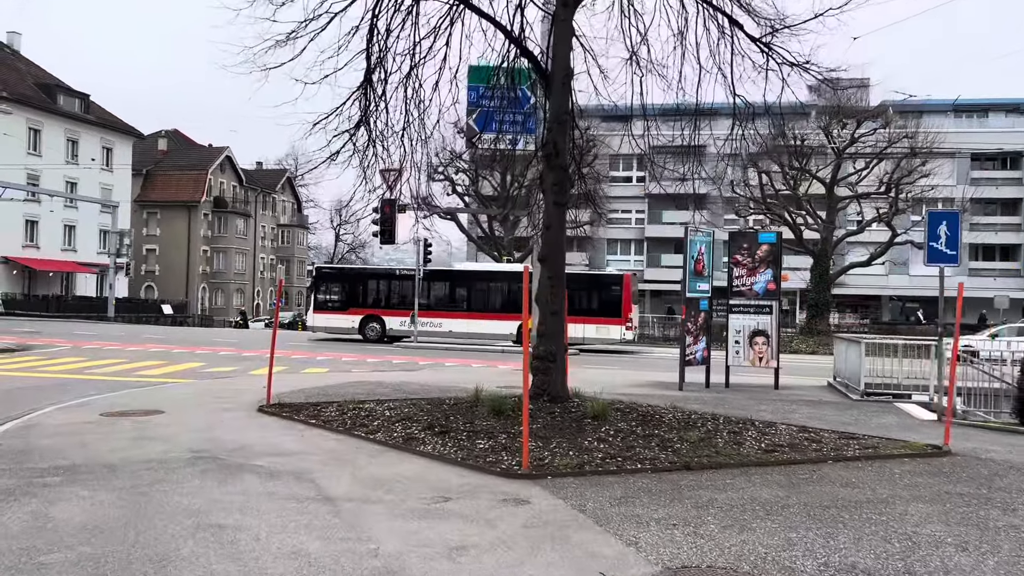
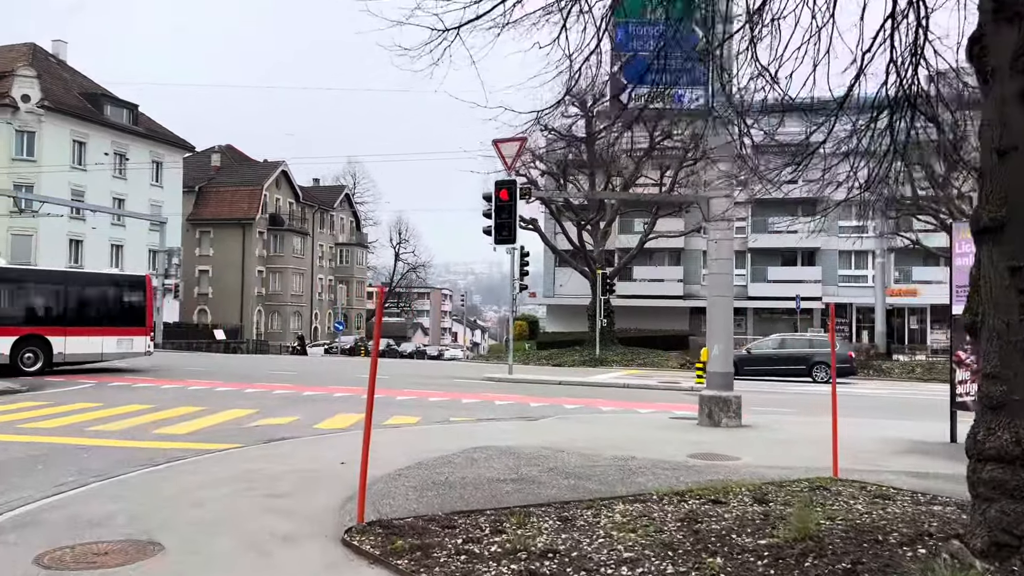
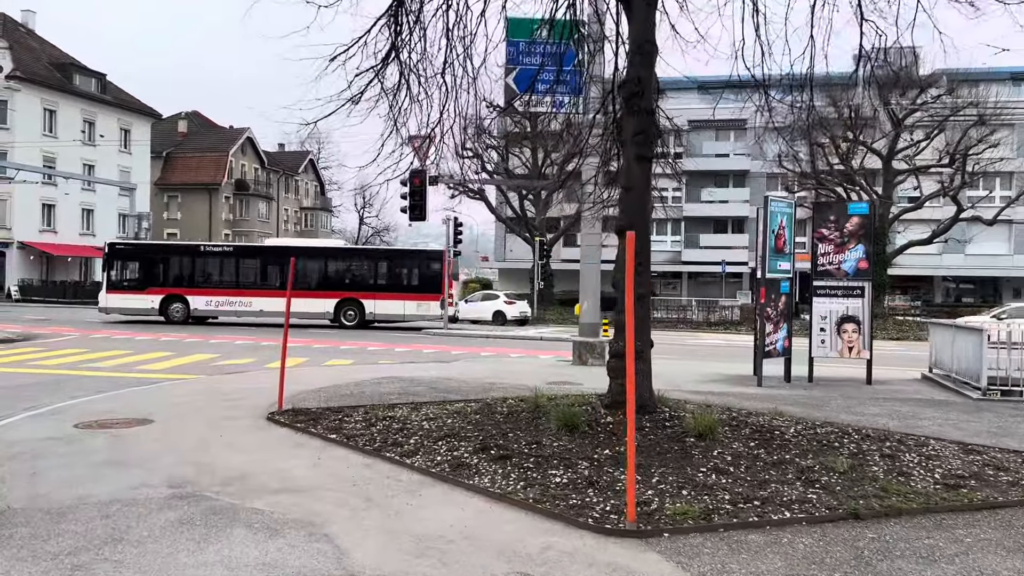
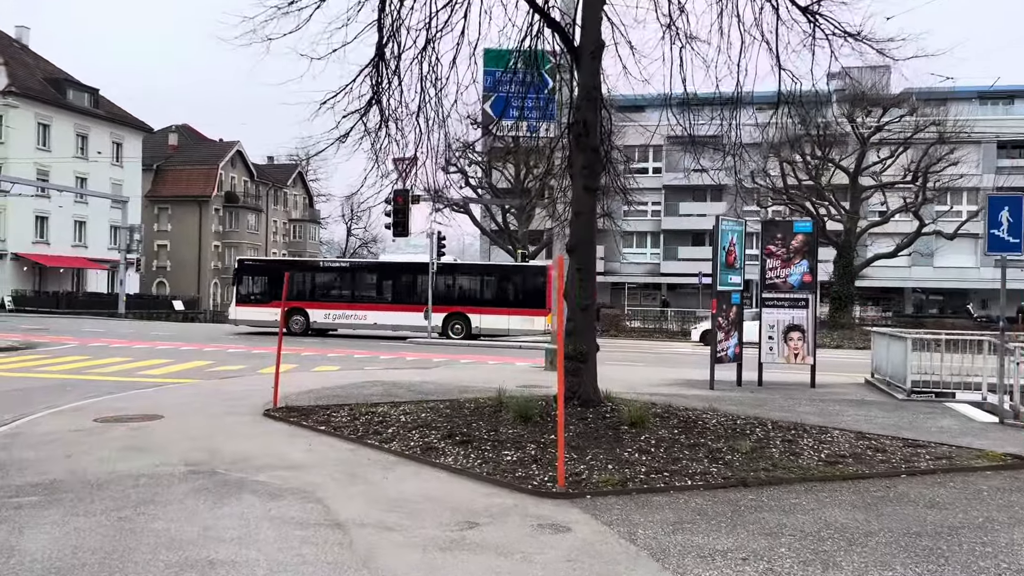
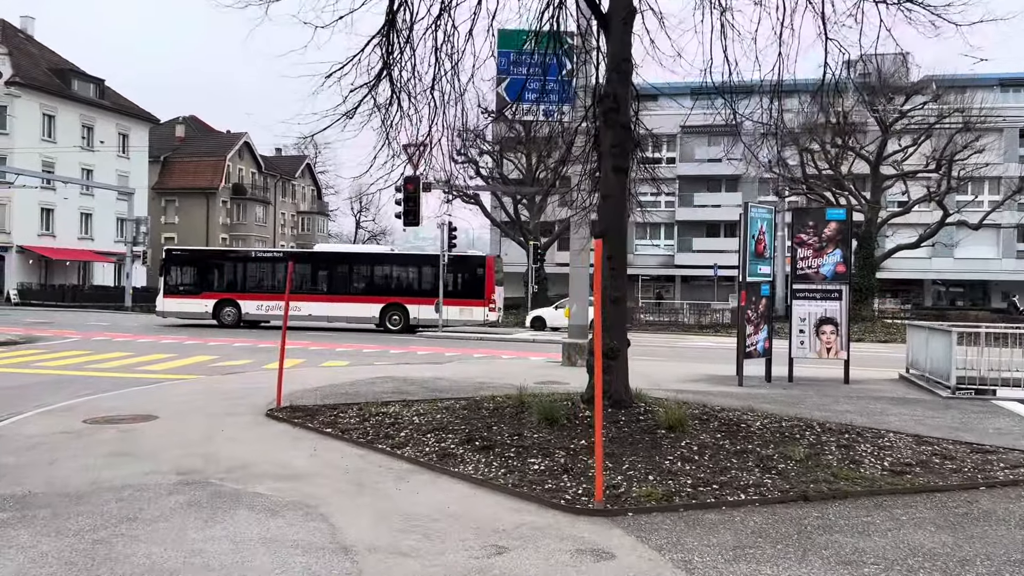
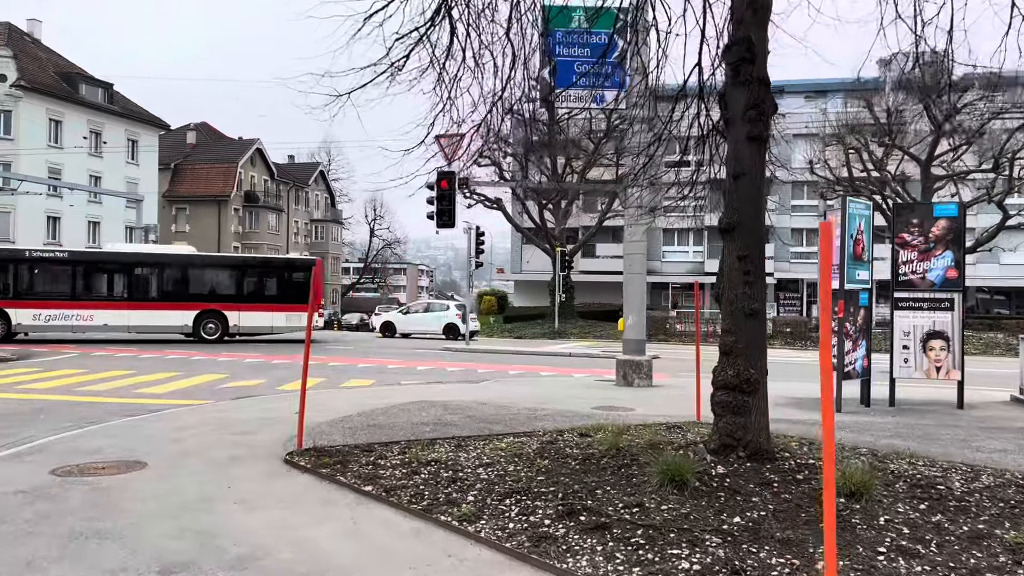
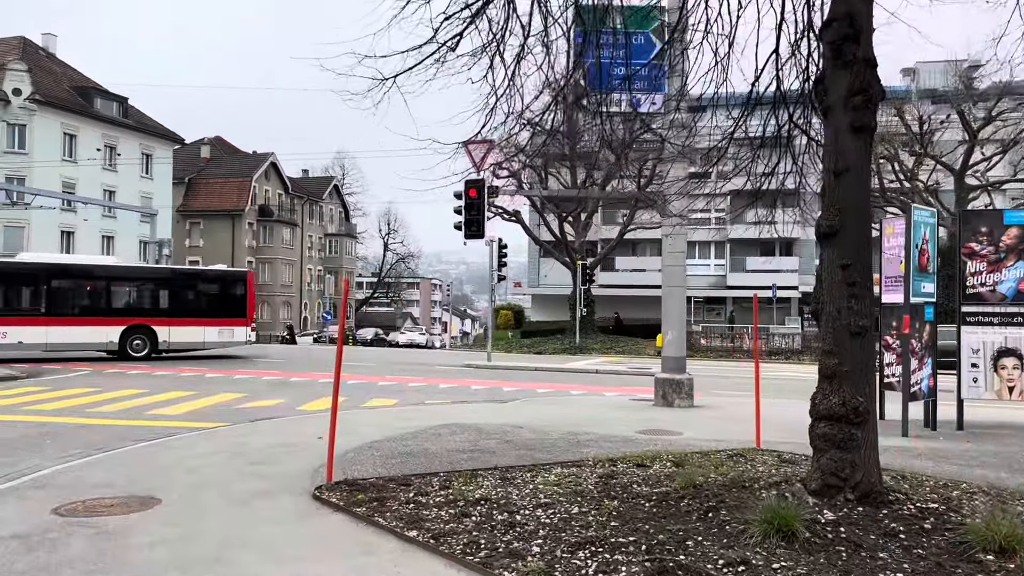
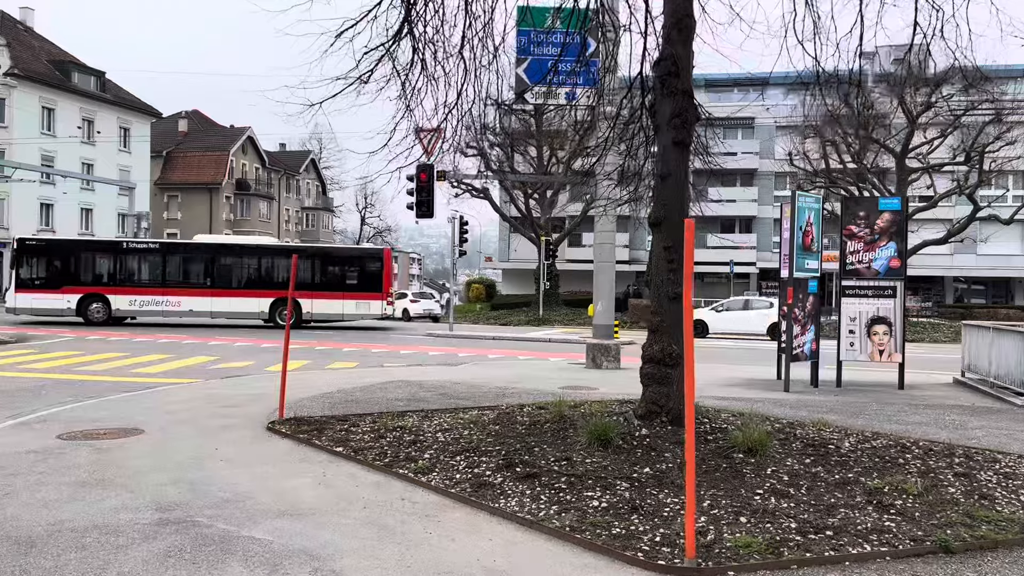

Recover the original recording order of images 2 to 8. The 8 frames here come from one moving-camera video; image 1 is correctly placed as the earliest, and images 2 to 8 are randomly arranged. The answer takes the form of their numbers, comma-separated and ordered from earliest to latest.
4, 5, 3, 8, 6, 7, 2
